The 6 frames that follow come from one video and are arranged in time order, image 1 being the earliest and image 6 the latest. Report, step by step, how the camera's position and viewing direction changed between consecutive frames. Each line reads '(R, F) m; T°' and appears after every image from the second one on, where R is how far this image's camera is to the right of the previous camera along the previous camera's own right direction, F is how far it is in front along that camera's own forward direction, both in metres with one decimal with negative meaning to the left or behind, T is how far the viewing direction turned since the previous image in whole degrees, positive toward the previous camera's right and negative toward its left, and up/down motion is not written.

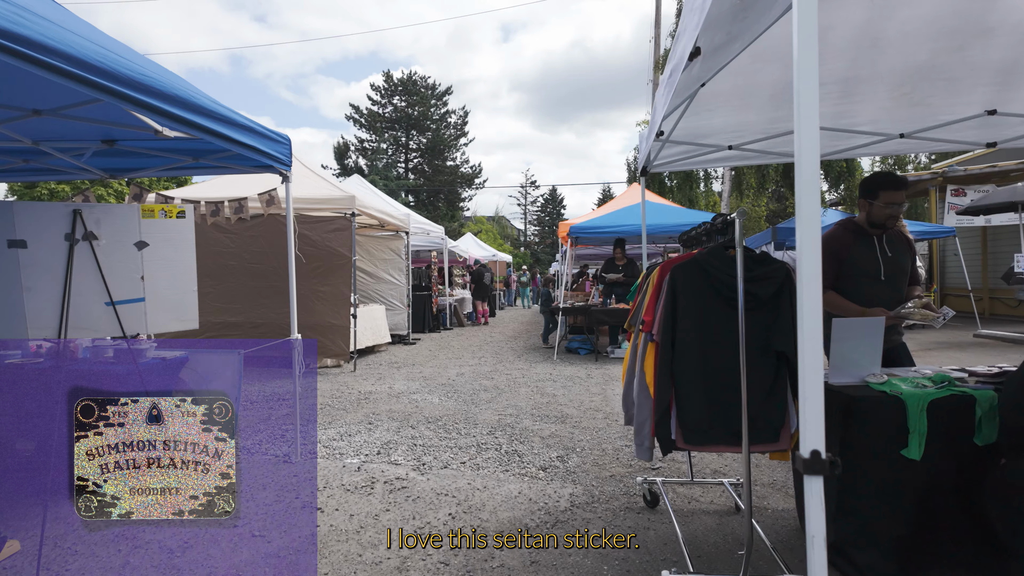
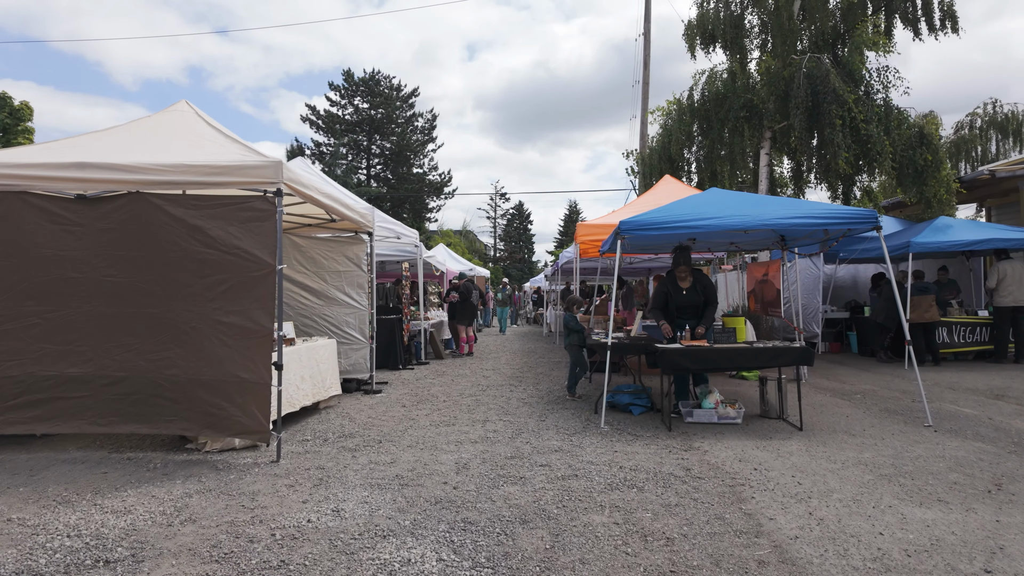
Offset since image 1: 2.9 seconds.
(-0.6, +3.2) m; +4°
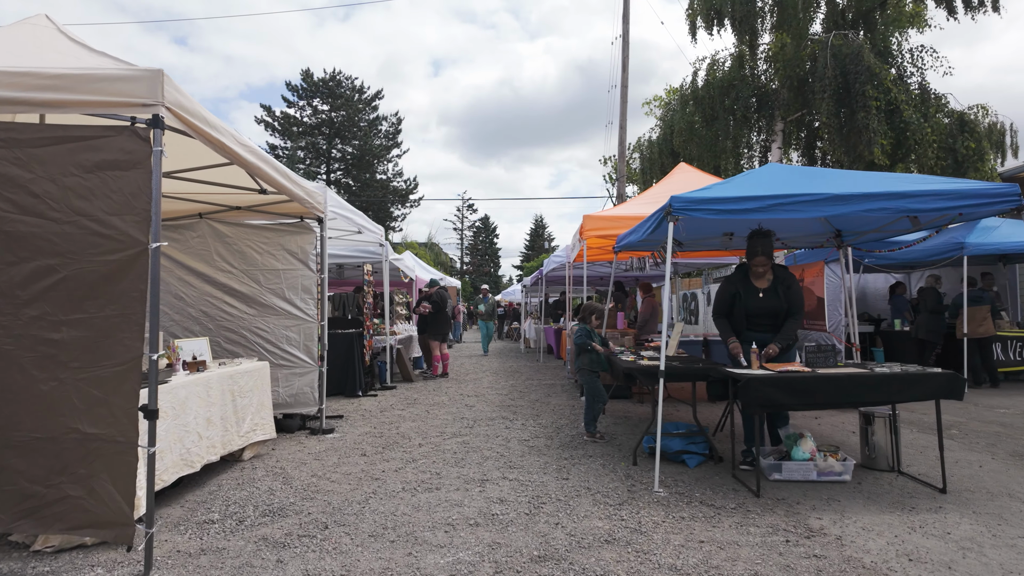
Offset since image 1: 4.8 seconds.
(-0.3, +1.8) m; +4°
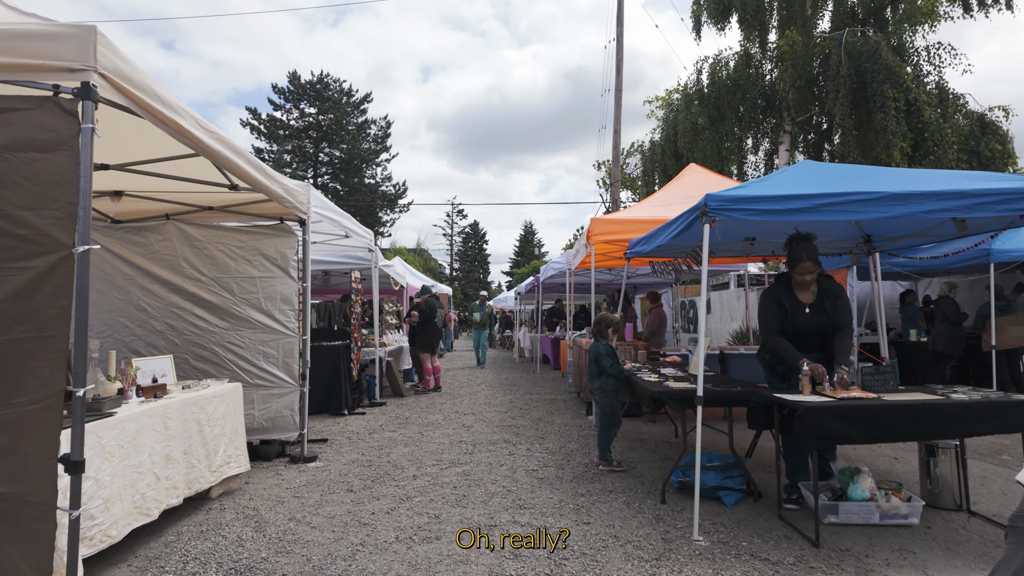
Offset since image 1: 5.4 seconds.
(-0.2, +0.6) m; +1°
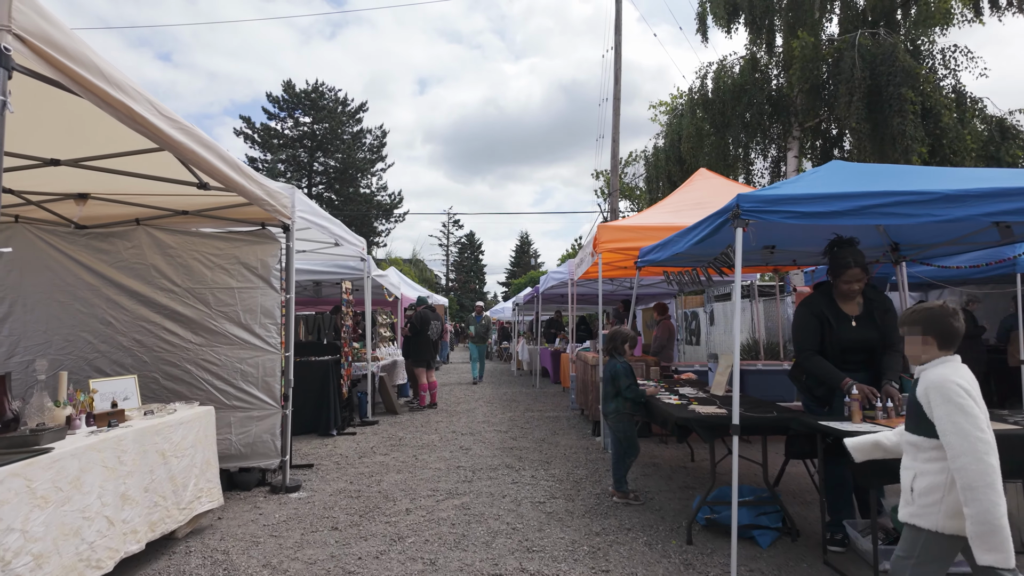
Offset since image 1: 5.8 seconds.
(-0.1, +0.5) m; 0°
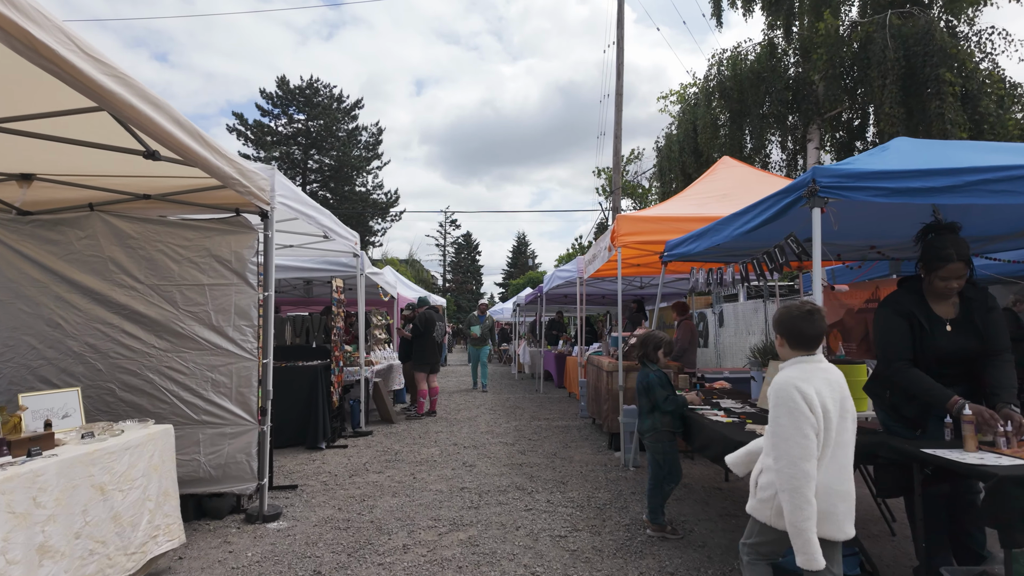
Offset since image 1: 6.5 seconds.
(-0.1, +0.7) m; 0°
